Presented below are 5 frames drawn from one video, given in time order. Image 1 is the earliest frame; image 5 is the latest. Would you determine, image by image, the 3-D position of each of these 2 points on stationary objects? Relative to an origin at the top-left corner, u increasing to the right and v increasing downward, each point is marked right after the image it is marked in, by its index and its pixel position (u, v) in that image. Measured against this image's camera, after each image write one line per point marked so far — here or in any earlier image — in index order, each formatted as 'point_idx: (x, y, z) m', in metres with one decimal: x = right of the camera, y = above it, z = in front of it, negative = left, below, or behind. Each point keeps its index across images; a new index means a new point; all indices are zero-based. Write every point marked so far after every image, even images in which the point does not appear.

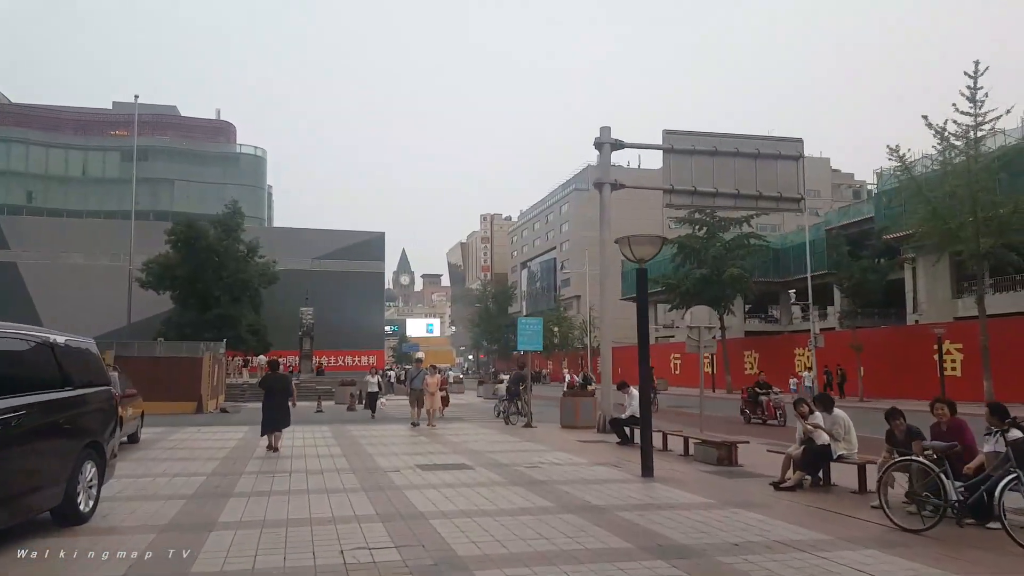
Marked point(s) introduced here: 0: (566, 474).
0: (+0.7, -2.5, +10.7) m
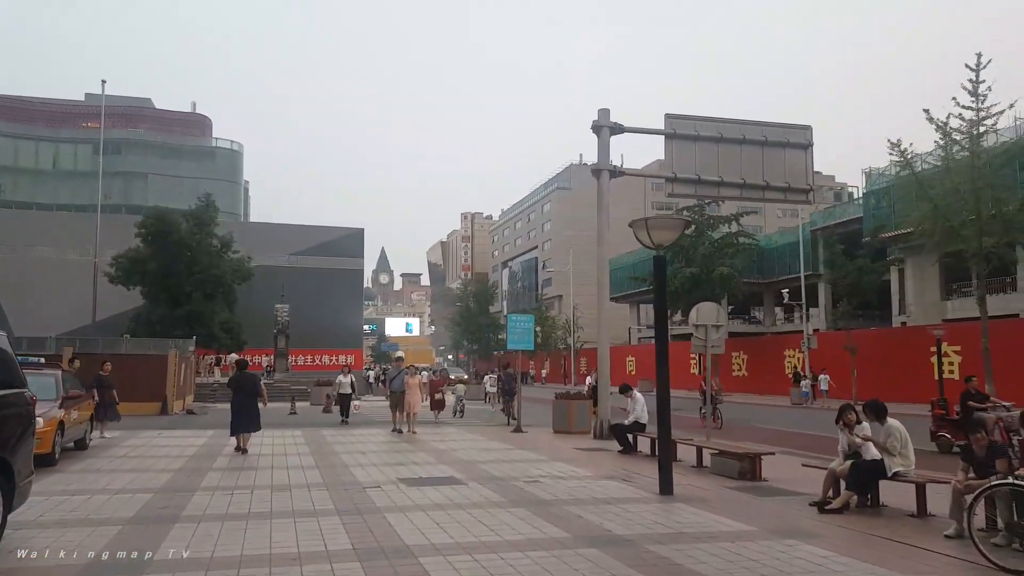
0: (+0.7, -2.4, +9.3) m
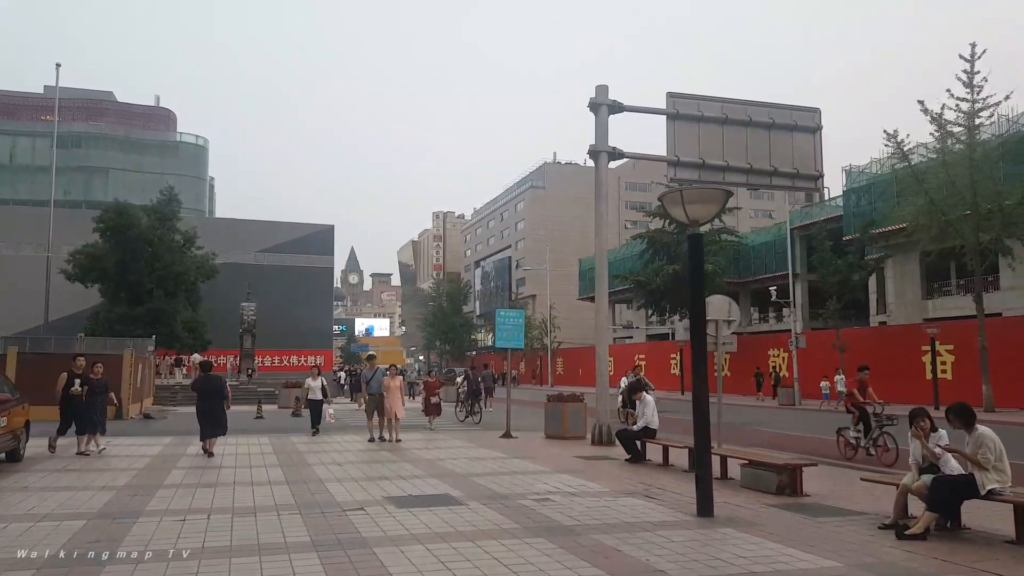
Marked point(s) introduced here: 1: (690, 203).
0: (+0.8, -2.2, +7.8) m
1: (+1.8, +0.9, +7.9) m
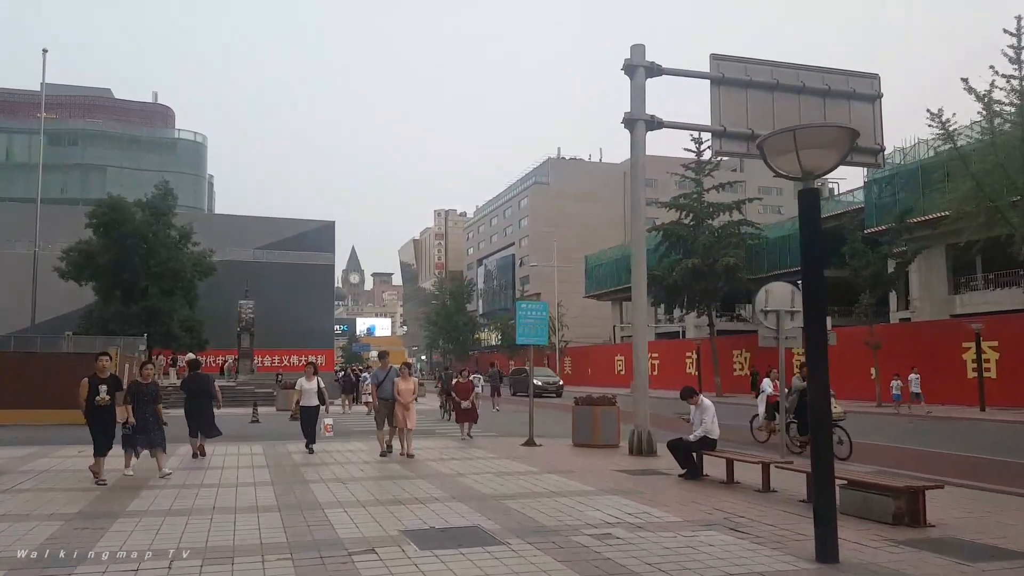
0: (+1.2, -2.0, +6.0) m
1: (+2.2, +1.1, +6.0) m
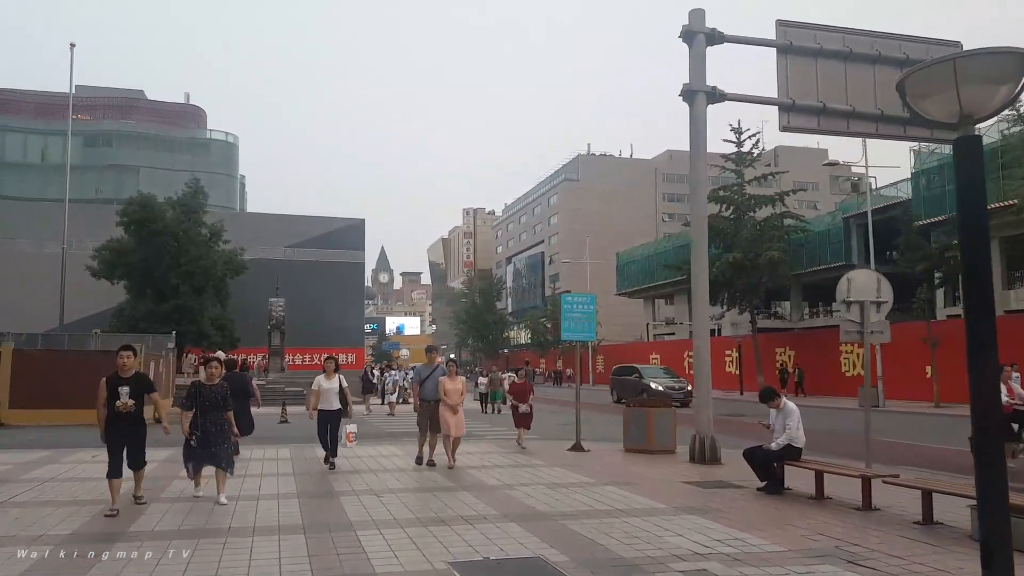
0: (+1.7, -1.8, +4.7) m
1: (+2.7, +1.2, +4.7) m
